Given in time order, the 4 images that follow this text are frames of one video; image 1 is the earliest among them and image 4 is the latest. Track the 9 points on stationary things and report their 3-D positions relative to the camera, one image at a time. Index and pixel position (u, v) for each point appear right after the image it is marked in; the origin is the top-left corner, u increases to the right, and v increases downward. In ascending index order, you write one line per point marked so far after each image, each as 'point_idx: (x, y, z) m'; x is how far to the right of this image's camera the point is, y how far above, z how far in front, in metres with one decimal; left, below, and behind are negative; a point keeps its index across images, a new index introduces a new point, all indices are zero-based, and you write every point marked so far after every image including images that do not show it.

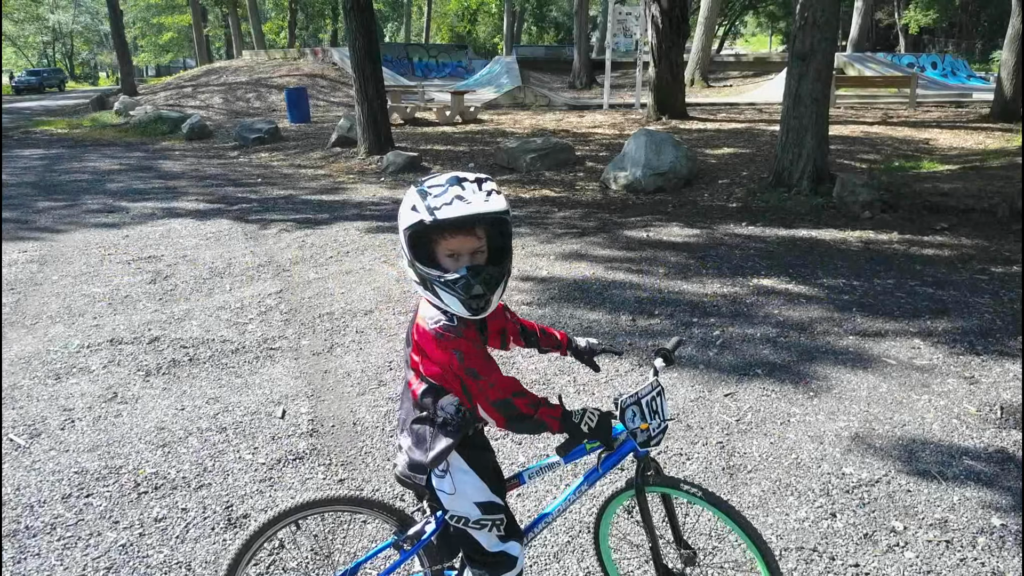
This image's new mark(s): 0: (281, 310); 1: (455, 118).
0: (-1.4, -0.1, +5.2) m
1: (-1.2, +3.6, +17.7) m
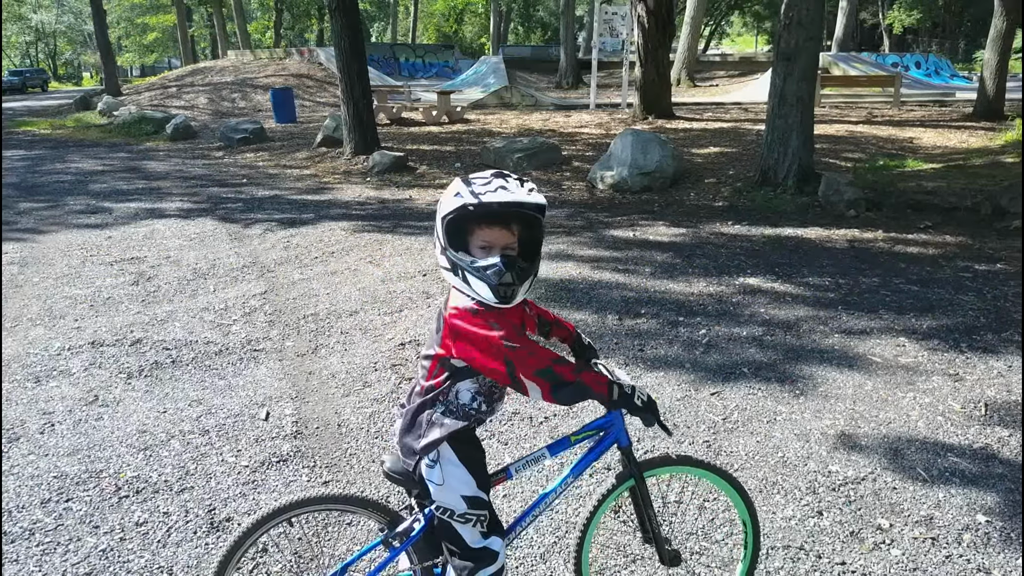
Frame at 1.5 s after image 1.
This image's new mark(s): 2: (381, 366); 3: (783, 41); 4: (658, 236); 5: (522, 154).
0: (-1.5, -0.1, +5.2) m
1: (-1.5, +3.6, +17.6) m
2: (-0.7, -0.4, +4.2) m
3: (+2.8, +2.6, +8.7) m
4: (+1.3, +0.5, +7.3) m
5: (+0.1, +1.8, +11.0) m
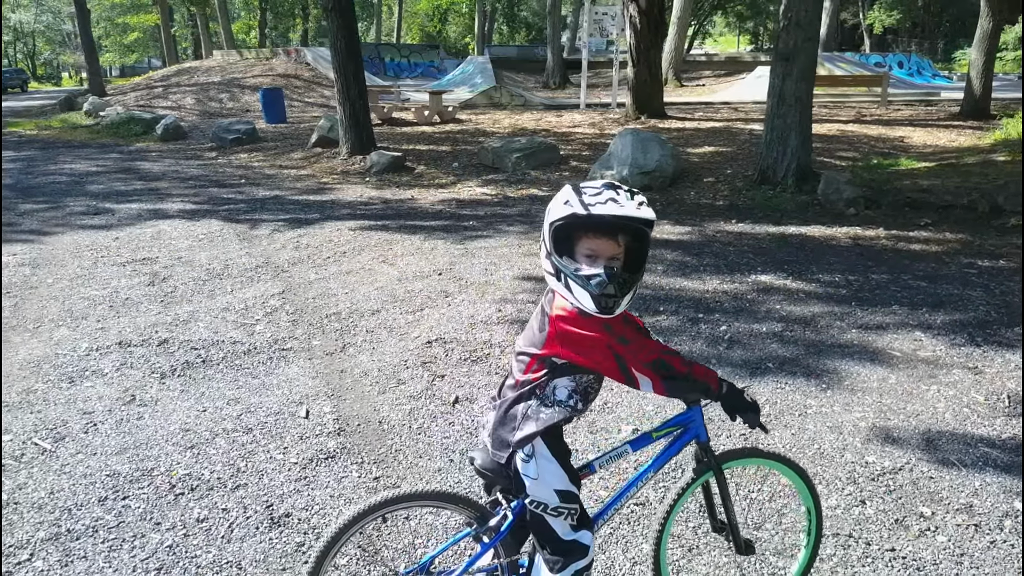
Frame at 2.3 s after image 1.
0: (-1.4, -0.1, +5.2) m
1: (-1.7, +3.6, +17.7) m
2: (-0.5, -0.4, +4.2) m
3: (+2.9, +2.6, +8.8) m
4: (+1.4, +0.5, +7.4) m
5: (+0.1, +1.8, +11.1) m
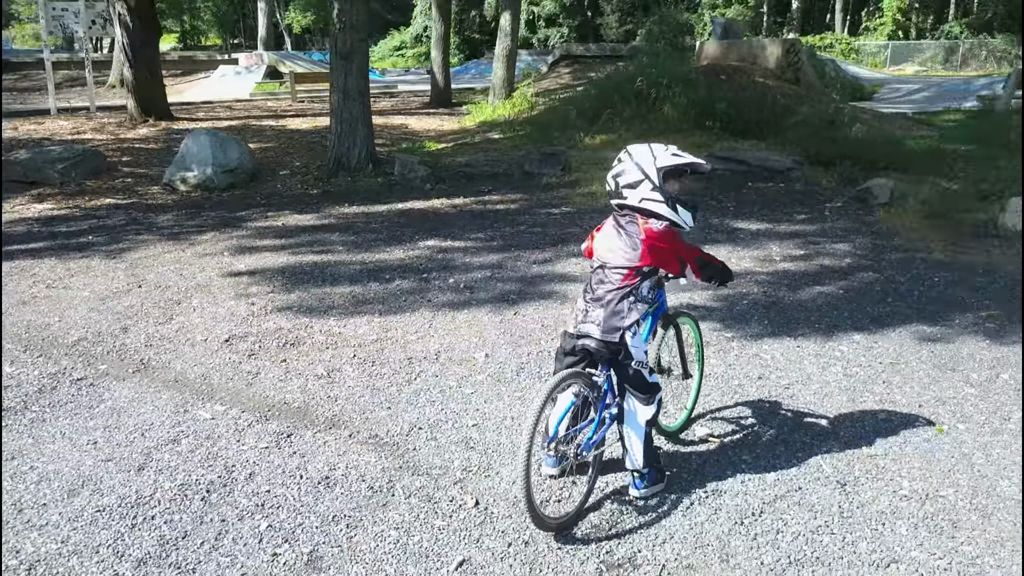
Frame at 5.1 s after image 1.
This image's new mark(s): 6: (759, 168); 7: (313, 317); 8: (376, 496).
0: (-2.7, -0.3, +4.6) m
1: (-11.0, +2.6, +14.2) m
2: (-1.4, -0.4, +4.4) m
3: (-2.0, +2.9, +9.9) m
4: (-2.0, +0.6, +8.0) m
5: (-5.4, +1.5, +10.1) m
6: (+2.9, +1.4, +9.7) m
7: (-1.2, -0.2, +5.1) m
8: (-0.5, -0.7, +2.9) m
